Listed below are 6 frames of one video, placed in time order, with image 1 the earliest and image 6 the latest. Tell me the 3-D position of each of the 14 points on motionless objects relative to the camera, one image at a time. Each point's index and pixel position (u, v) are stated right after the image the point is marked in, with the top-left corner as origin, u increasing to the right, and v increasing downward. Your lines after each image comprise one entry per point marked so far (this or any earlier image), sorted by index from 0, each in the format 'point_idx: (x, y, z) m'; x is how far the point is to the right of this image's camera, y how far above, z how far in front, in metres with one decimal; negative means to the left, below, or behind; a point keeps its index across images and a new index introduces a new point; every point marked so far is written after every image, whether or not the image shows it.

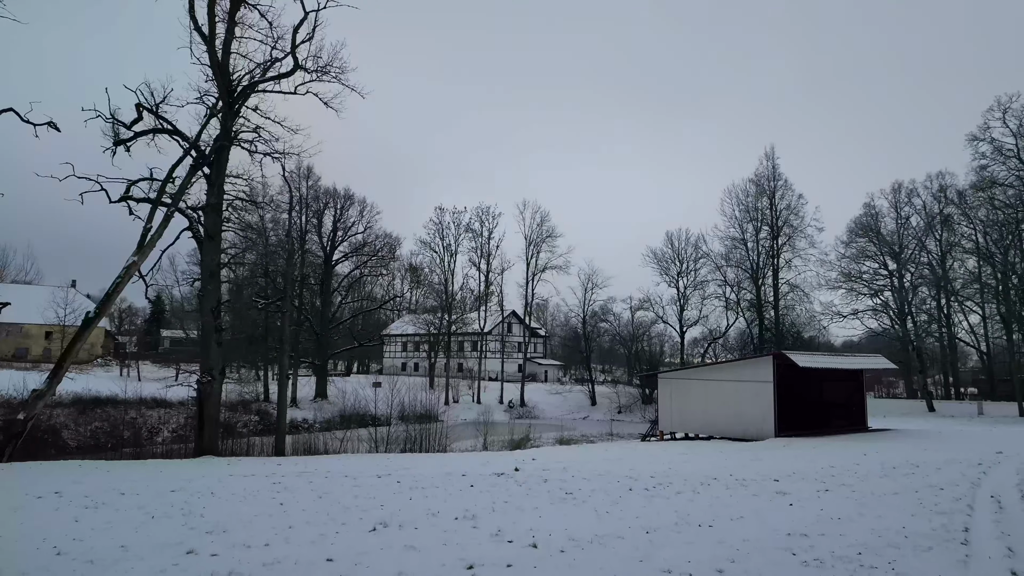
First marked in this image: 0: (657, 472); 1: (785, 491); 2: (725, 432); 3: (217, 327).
0: (+2.5, -3.1, +10.3) m
1: (+3.6, -2.7, +7.9) m
2: (+6.8, -4.5, +18.5) m
3: (-8.2, -1.1, +16.9) m
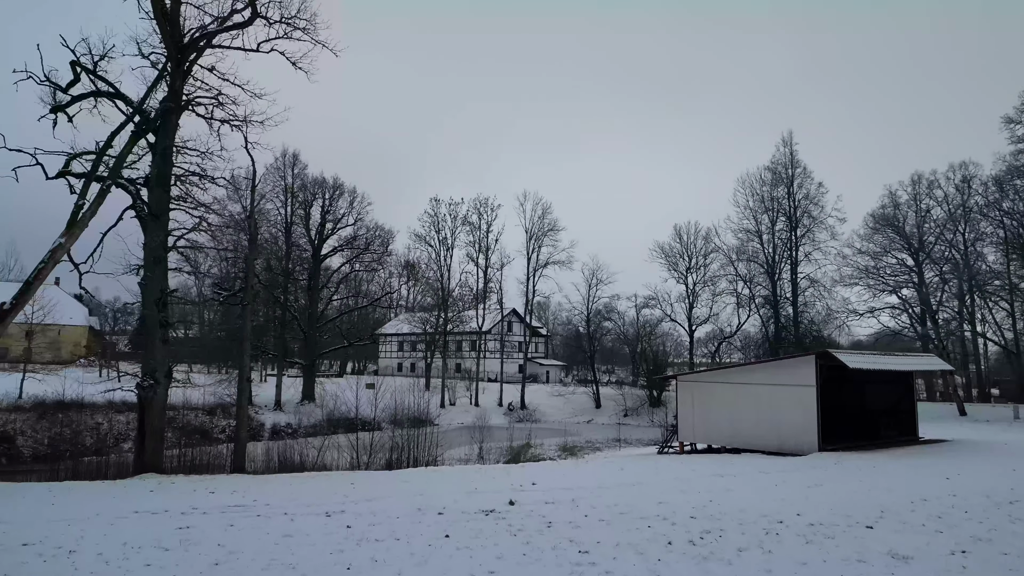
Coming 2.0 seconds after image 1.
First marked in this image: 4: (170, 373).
0: (+2.4, -2.8, +7.8) m
1: (+3.5, -2.4, +5.4) m
2: (+6.7, -4.2, +16.0) m
3: (-8.3, -0.8, +14.4) m
4: (-8.2, -2.0, +14.4) m
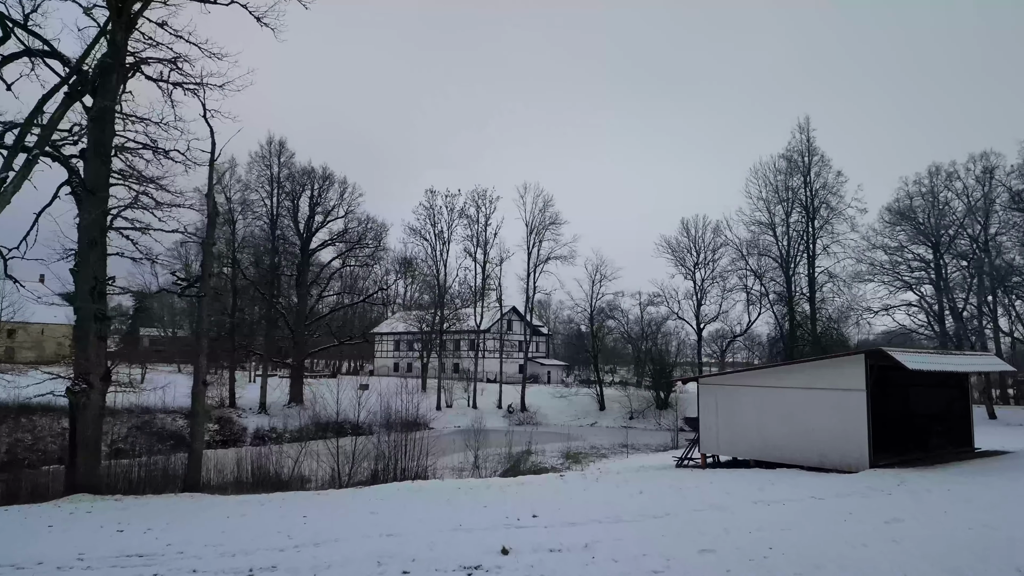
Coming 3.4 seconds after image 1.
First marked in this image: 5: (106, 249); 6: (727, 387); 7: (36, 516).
0: (+2.3, -2.6, +5.7) m
1: (+3.4, -2.1, +3.3) m
2: (+6.7, -3.9, +13.9) m
3: (-8.3, -0.5, +12.3) m
4: (-8.3, -1.8, +12.4) m
5: (-8.4, +0.8, +12.4) m
6: (+5.6, -2.6, +15.6) m
7: (-6.7, -3.2, +8.4) m
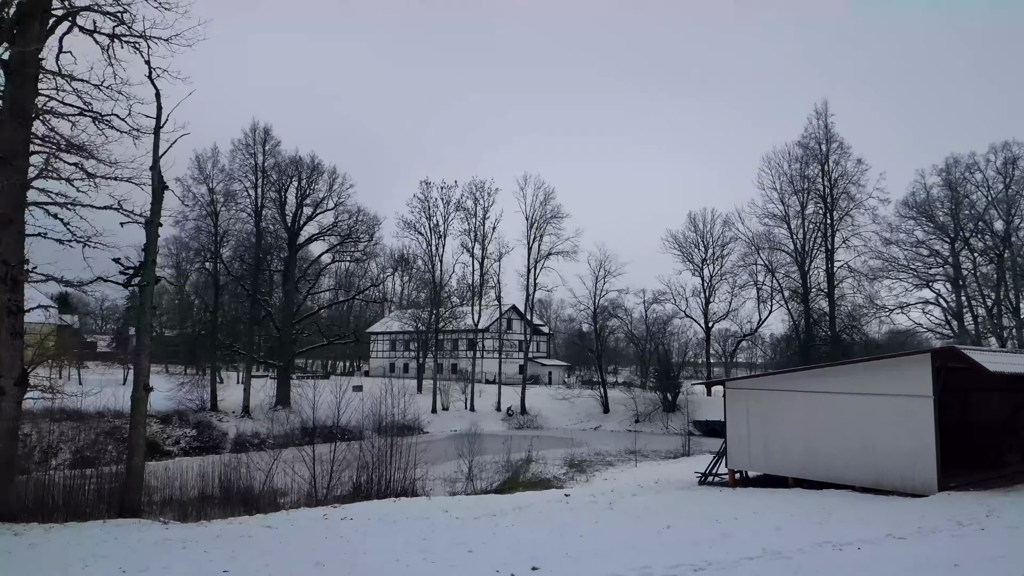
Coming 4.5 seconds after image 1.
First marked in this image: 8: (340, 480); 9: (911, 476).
0: (+2.2, -2.4, +3.7) m
1: (+3.3, -1.9, +1.3) m
2: (+6.6, -3.7, +11.9) m
3: (-8.4, -0.3, +10.3) m
4: (-8.4, -1.6, +10.4) m
5: (-8.4, +1.0, +10.4) m
6: (+5.6, -2.4, +13.6) m
7: (-6.8, -3.0, +6.4) m
8: (-5.0, -5.6, +17.6) m
9: (+6.9, -3.4, +10.7) m
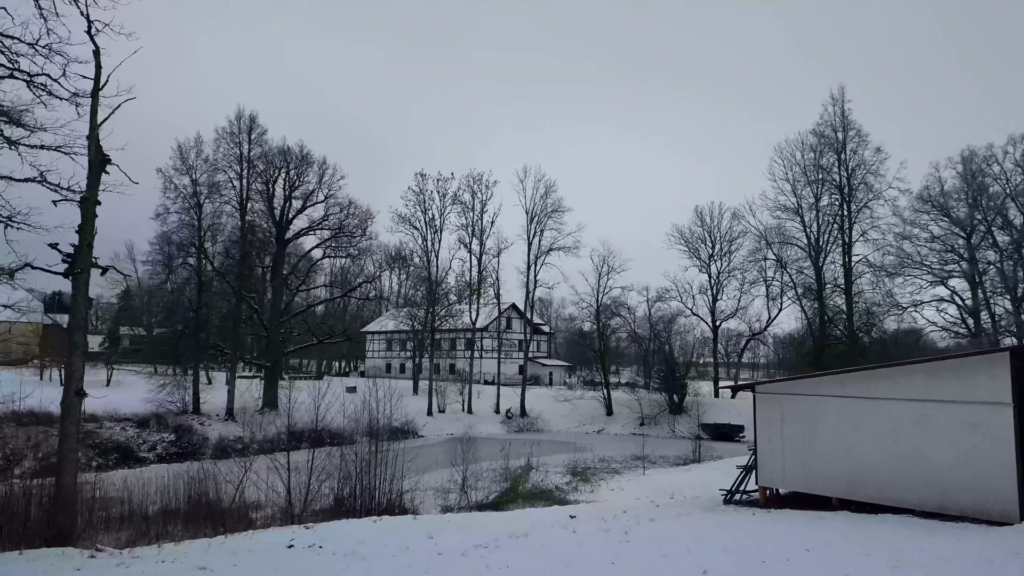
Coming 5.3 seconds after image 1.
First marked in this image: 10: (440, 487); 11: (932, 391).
0: (+2.2, -2.2, +2.0) m
1: (+3.3, -1.7, -0.4) m
2: (+6.5, -3.5, +10.3) m
3: (-8.5, -0.1, +8.6) m
4: (-8.4, -1.4, +8.7) m
5: (-8.5, +1.2, +8.7) m
6: (+5.5, -2.2, +11.9) m
7: (-6.8, -2.8, +4.8) m
8: (-5.0, -5.4, +15.9) m
9: (+6.9, -3.2, +9.0) m
10: (-2.2, -6.2, +18.7) m
11: (+6.8, -1.7, +10.0) m
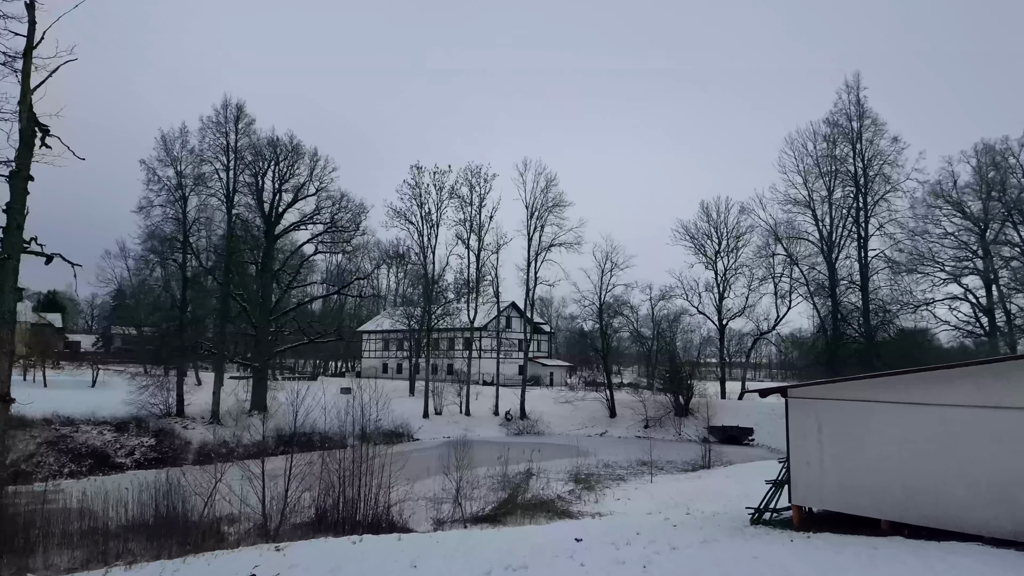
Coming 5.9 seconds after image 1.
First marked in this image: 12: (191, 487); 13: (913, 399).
0: (+2.1, -2.0, +0.6) m
1: (+3.2, -1.5, -1.7) m
2: (+6.5, -3.3, +8.9) m
3: (-8.5, +0.1, +7.3) m
4: (-8.5, -1.2, +7.3) m
5: (-8.5, +1.4, +7.3) m
6: (+5.5, -2.0, +10.5) m
7: (-6.9, -2.6, +3.4) m
8: (-5.1, -5.2, +14.5) m
9: (+6.8, -3.0, +7.6) m
10: (-2.2, -6.0, +17.3) m
11: (+6.8, -1.5, +8.6) m
12: (-7.8, -4.9, +14.9) m
13: (+6.2, -1.7, +9.6) m
